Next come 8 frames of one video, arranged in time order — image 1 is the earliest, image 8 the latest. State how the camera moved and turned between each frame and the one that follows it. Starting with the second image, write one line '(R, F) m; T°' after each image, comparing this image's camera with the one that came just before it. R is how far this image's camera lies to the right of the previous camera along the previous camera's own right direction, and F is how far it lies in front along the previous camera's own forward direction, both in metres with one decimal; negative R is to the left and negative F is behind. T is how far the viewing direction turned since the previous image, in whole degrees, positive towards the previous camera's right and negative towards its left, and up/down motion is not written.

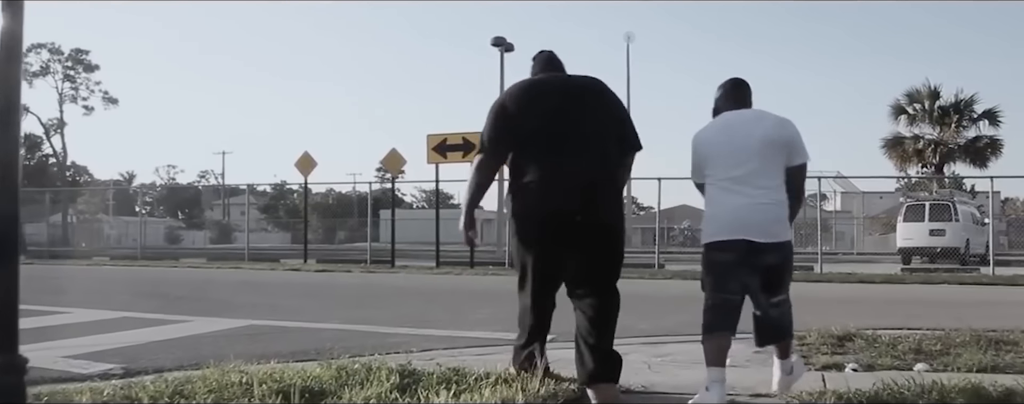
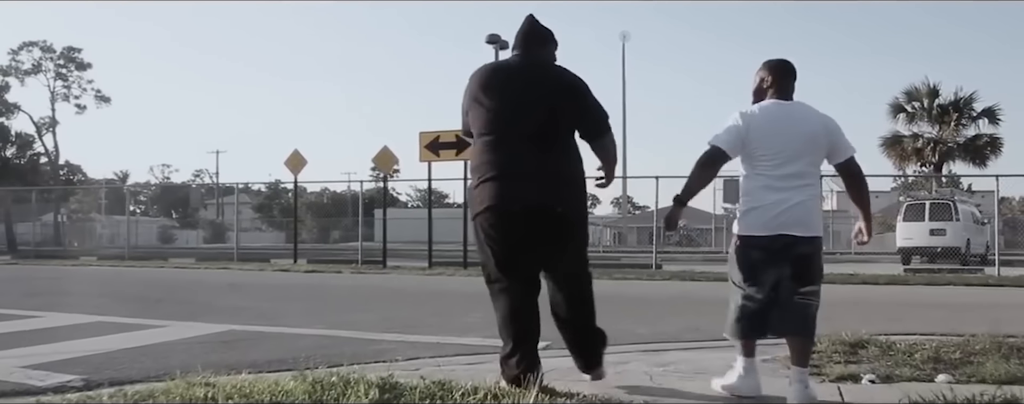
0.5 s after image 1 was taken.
(0.0, +0.4) m; 0°
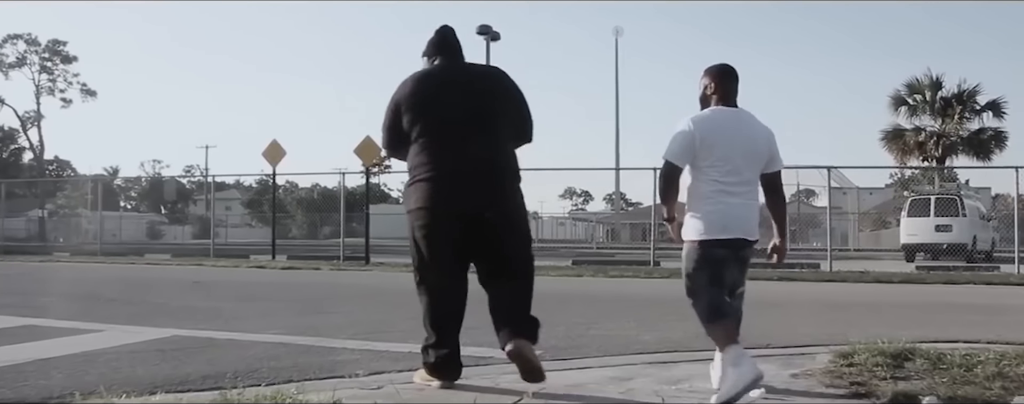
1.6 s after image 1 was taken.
(+0.1, +0.9) m; 0°
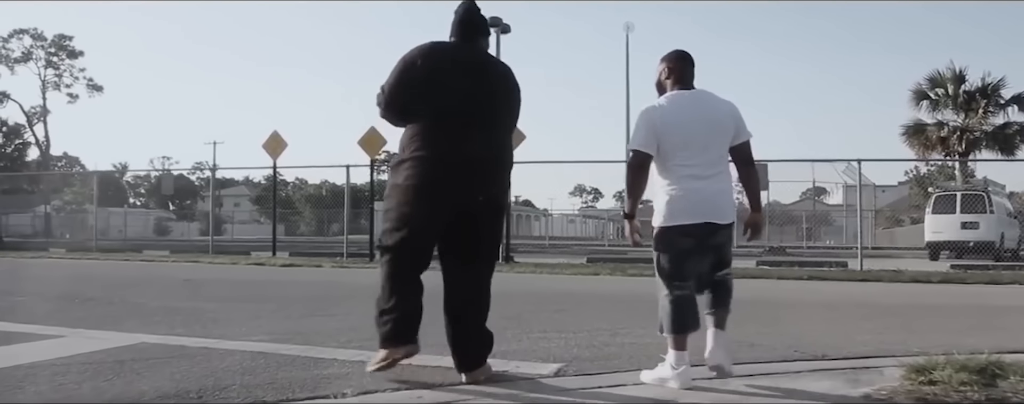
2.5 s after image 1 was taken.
(0.0, +0.8) m; -1°
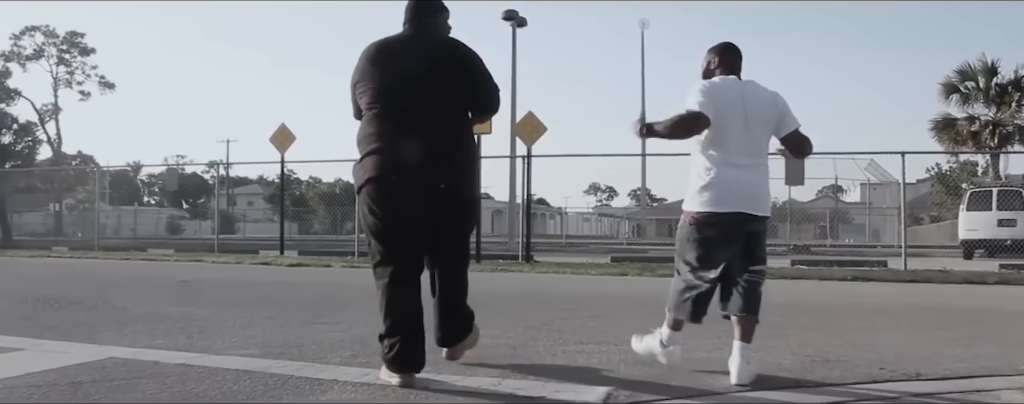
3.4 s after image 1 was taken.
(-0.1, +0.8) m; -1°
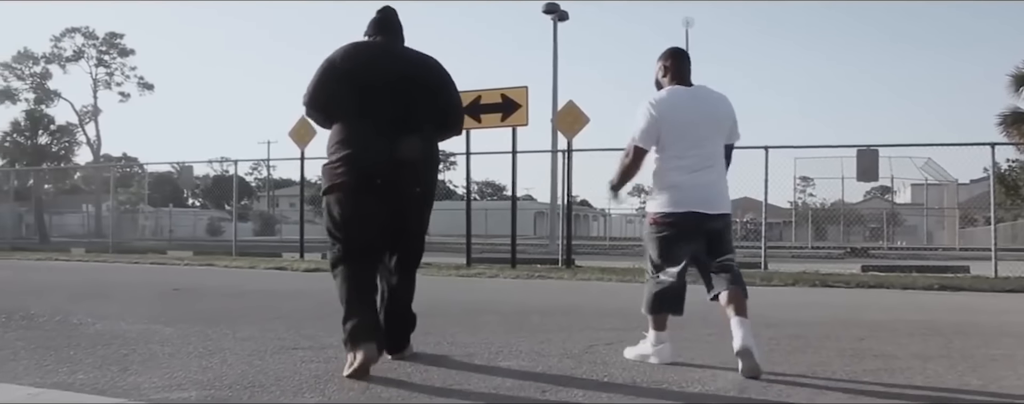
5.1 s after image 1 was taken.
(+0.1, +1.3) m; -3°
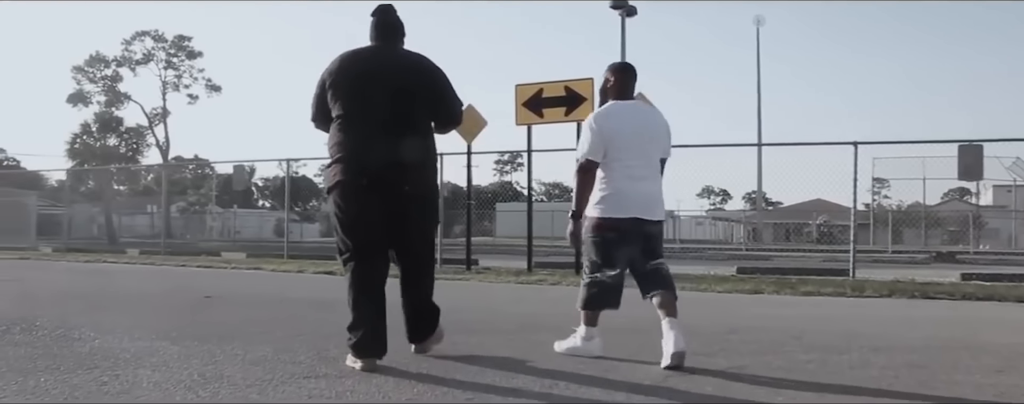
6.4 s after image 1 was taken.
(0.0, +0.9) m; -4°
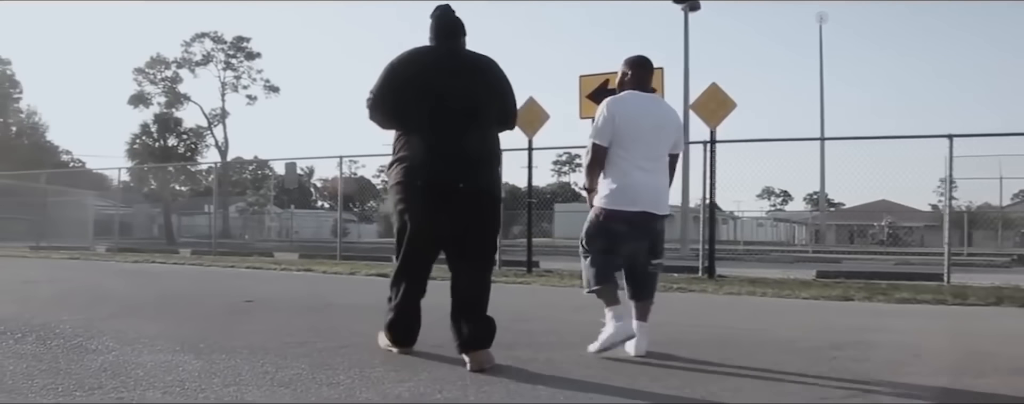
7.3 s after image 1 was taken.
(-0.1, +0.7) m; -3°
